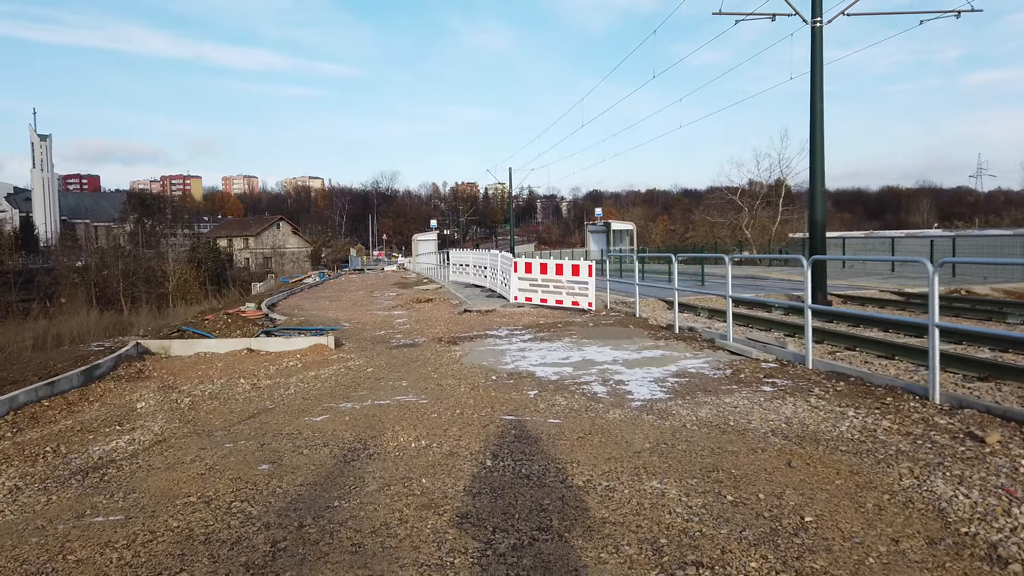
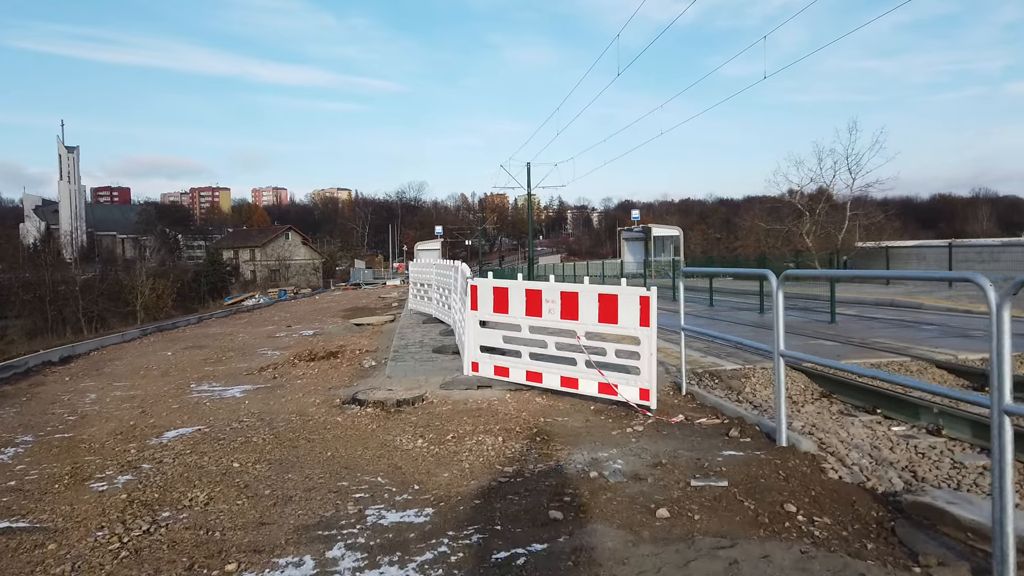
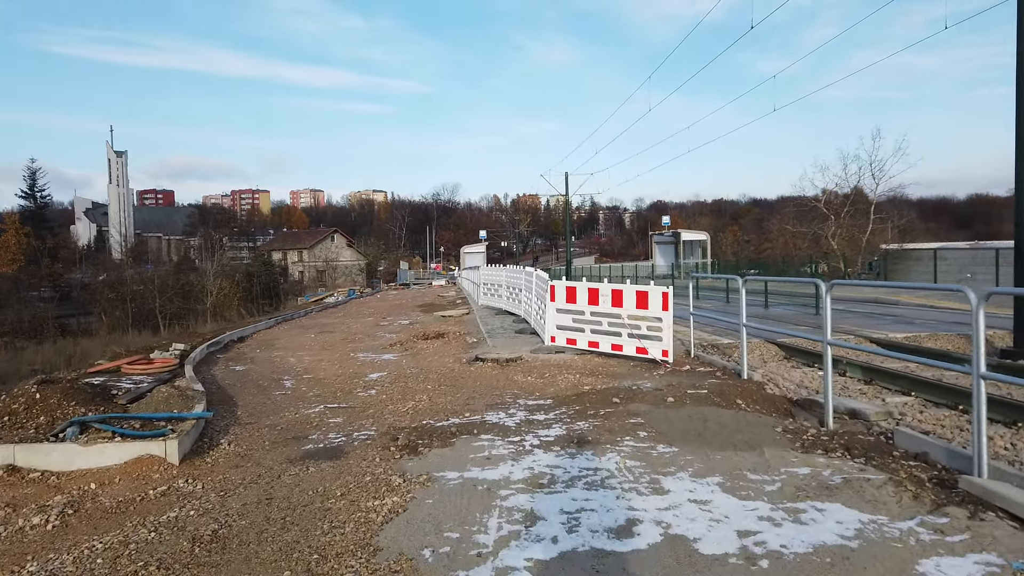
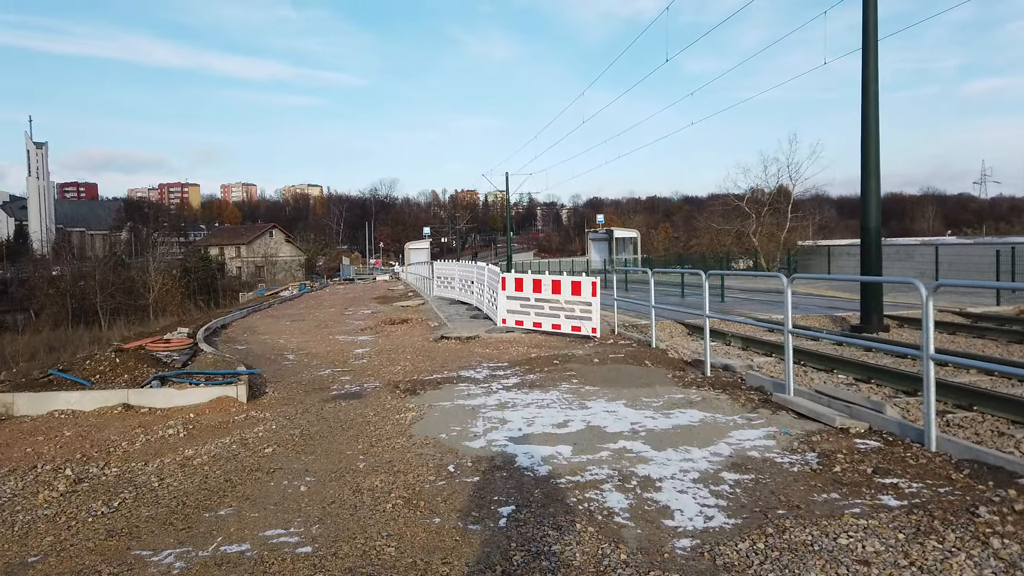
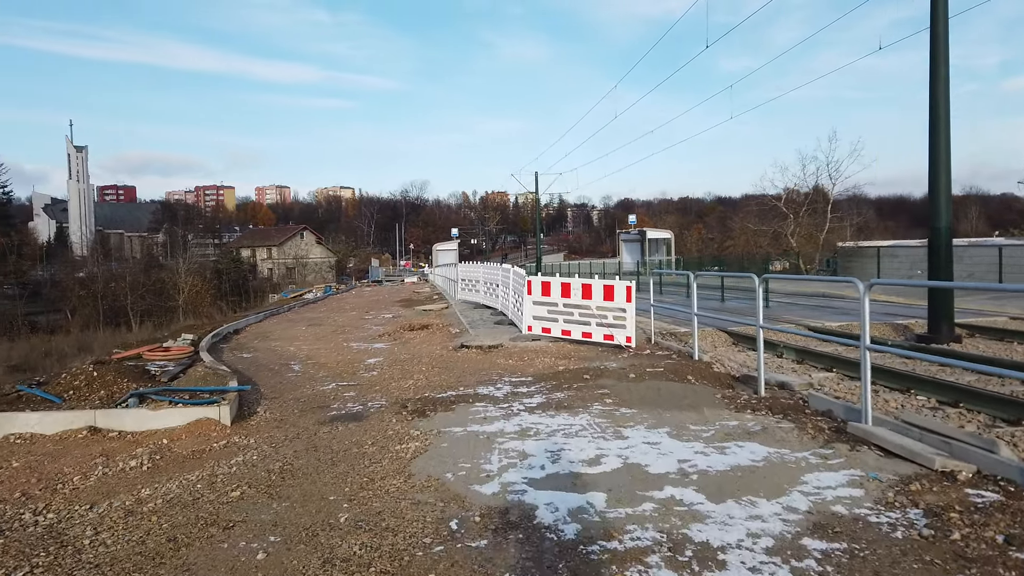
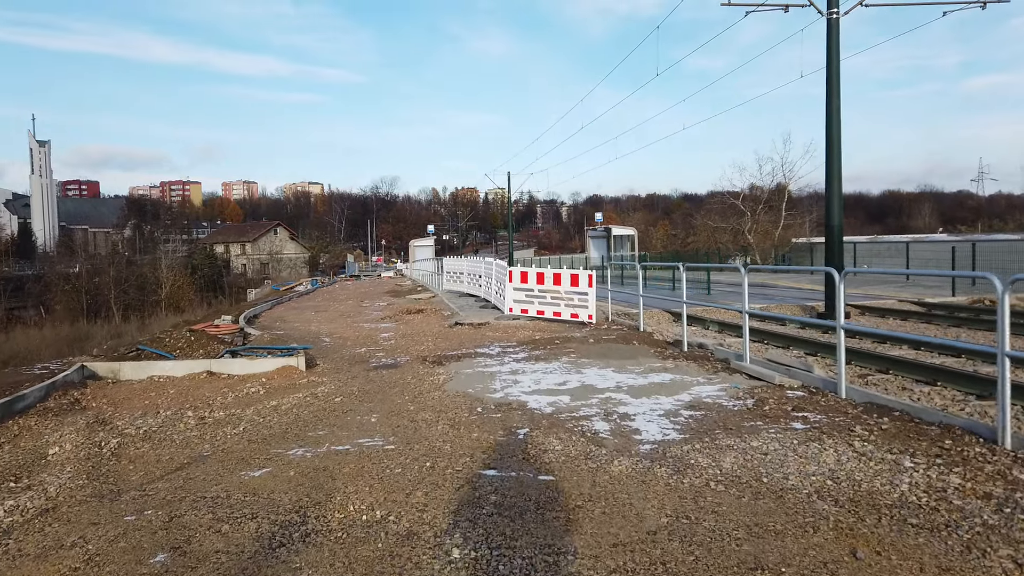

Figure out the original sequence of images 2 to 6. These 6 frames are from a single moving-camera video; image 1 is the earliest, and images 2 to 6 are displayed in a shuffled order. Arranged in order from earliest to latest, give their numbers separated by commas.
6, 4, 5, 3, 2
